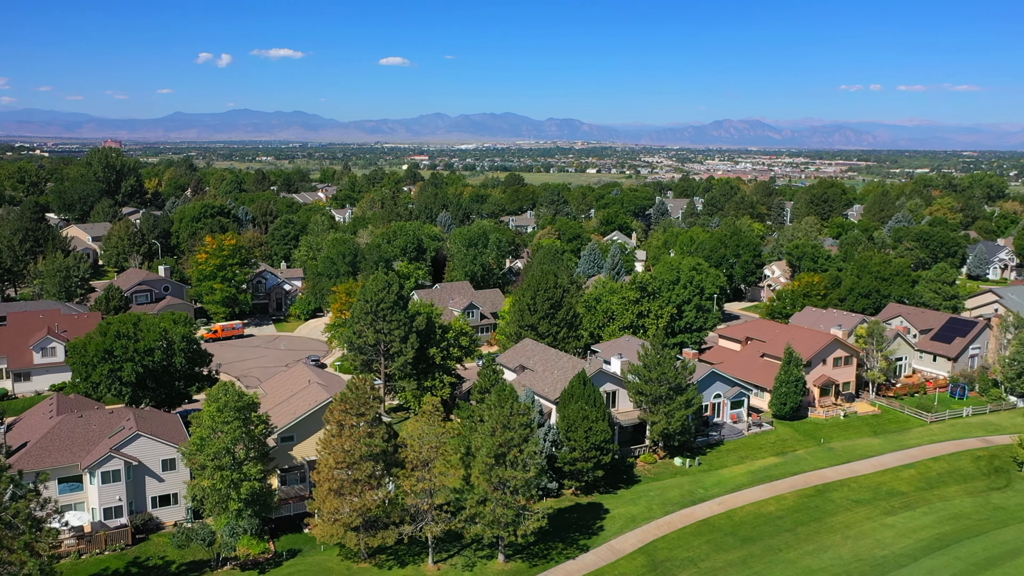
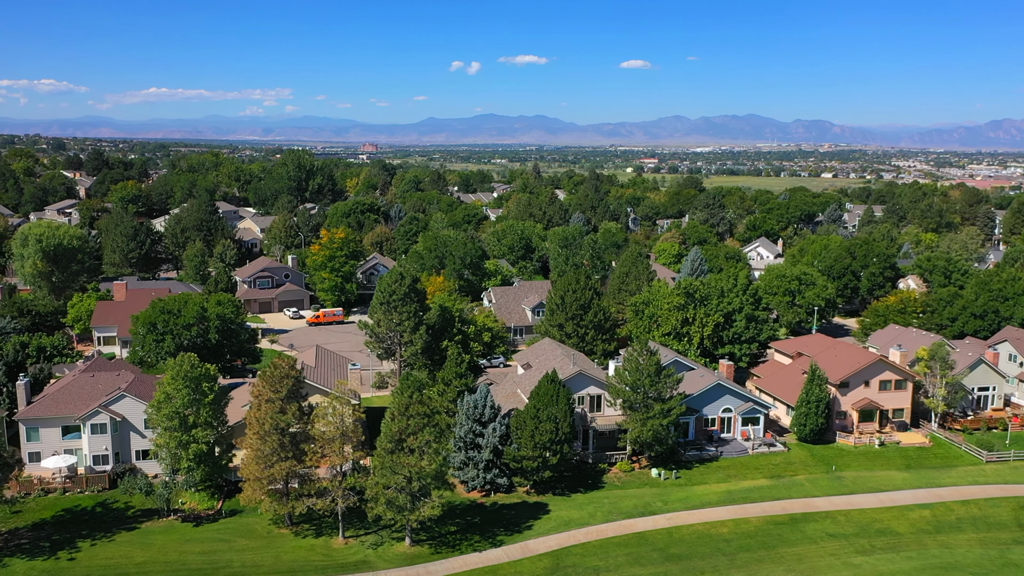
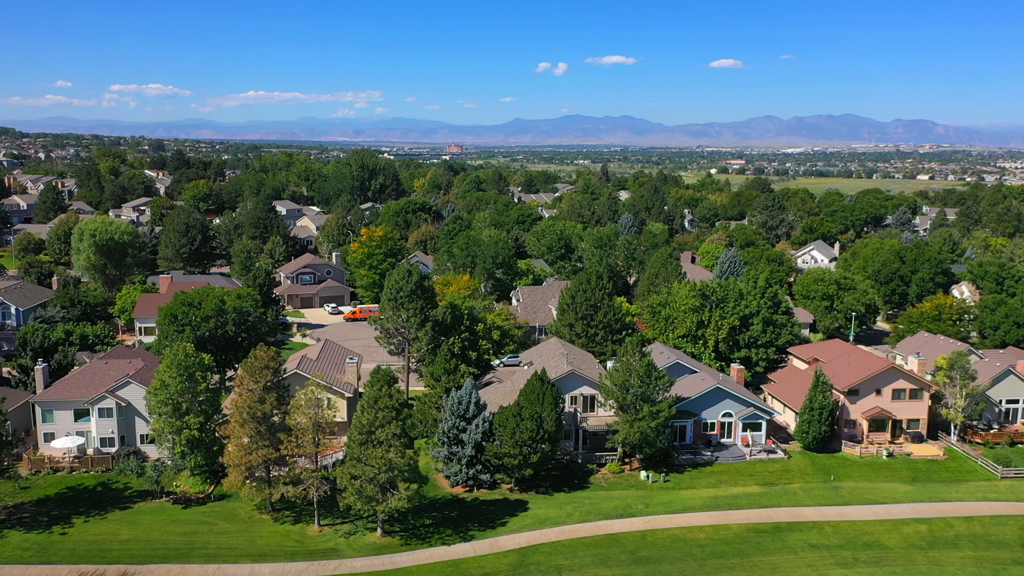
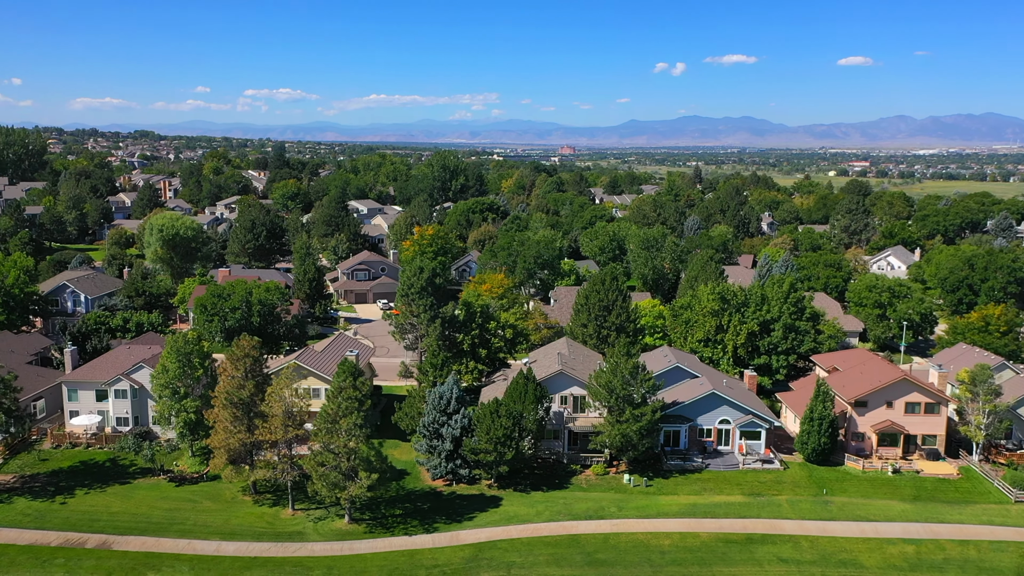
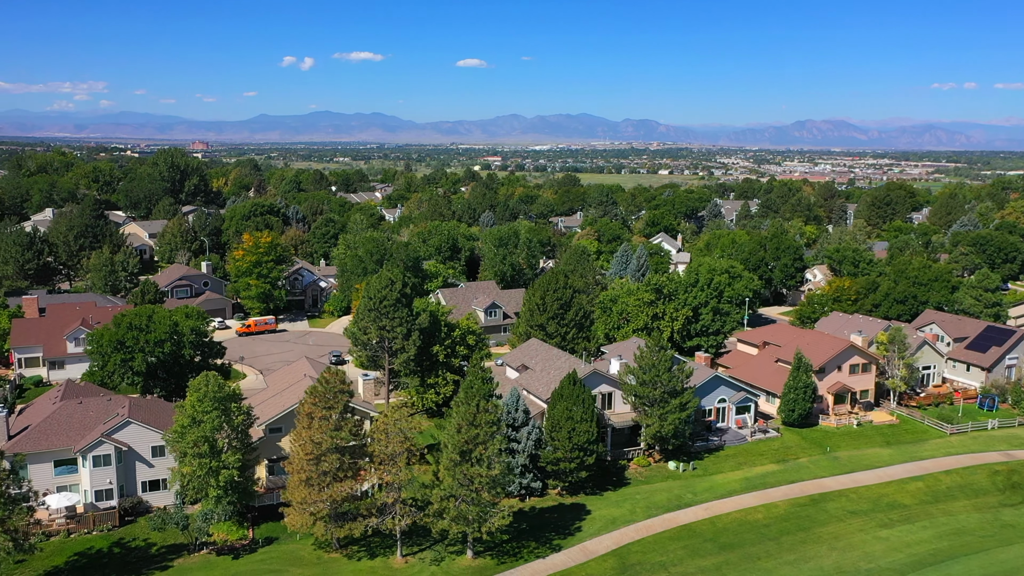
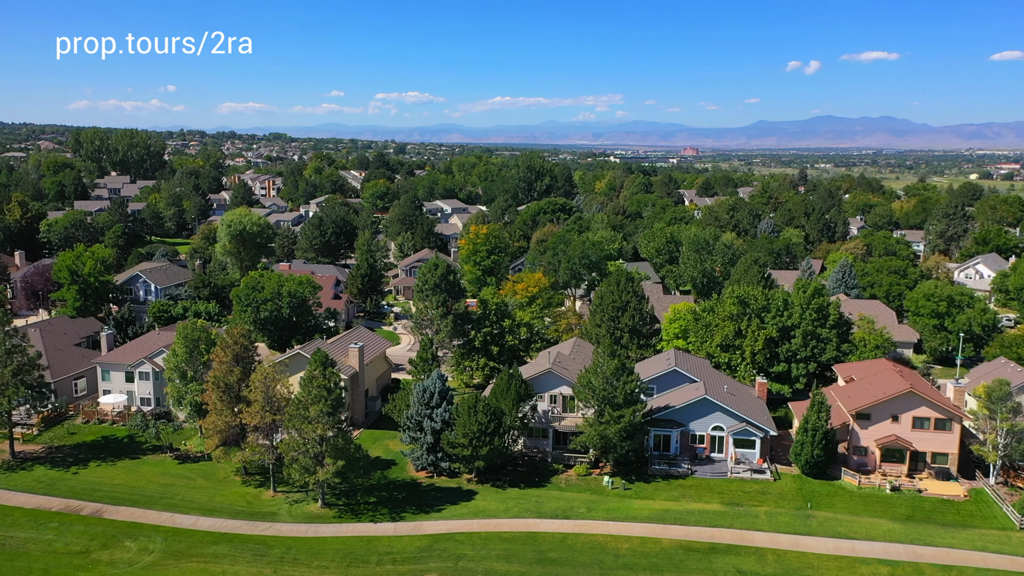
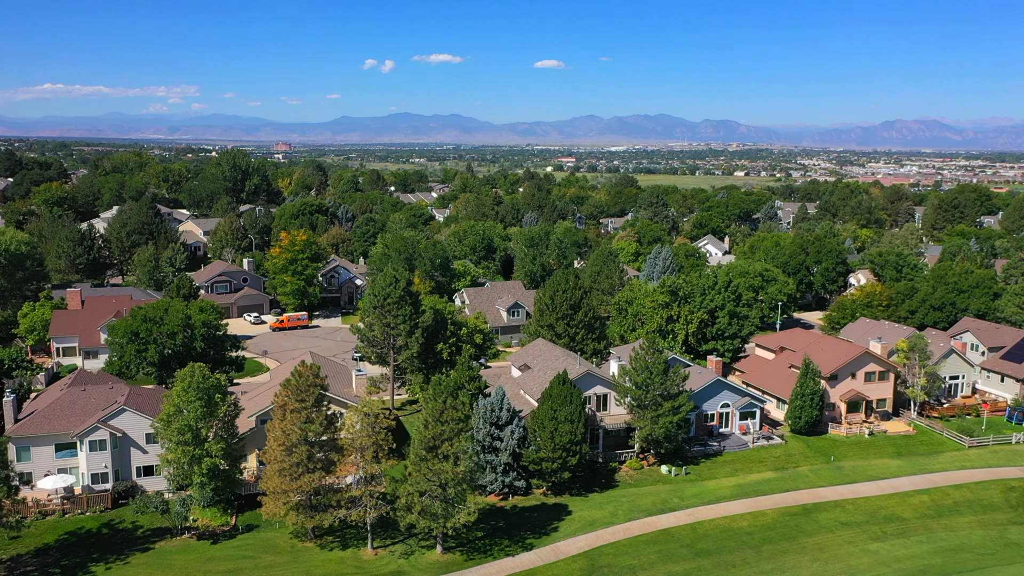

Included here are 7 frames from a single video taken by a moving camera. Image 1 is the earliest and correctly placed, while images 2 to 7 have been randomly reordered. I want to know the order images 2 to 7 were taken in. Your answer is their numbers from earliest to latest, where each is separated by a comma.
5, 7, 2, 3, 4, 6
